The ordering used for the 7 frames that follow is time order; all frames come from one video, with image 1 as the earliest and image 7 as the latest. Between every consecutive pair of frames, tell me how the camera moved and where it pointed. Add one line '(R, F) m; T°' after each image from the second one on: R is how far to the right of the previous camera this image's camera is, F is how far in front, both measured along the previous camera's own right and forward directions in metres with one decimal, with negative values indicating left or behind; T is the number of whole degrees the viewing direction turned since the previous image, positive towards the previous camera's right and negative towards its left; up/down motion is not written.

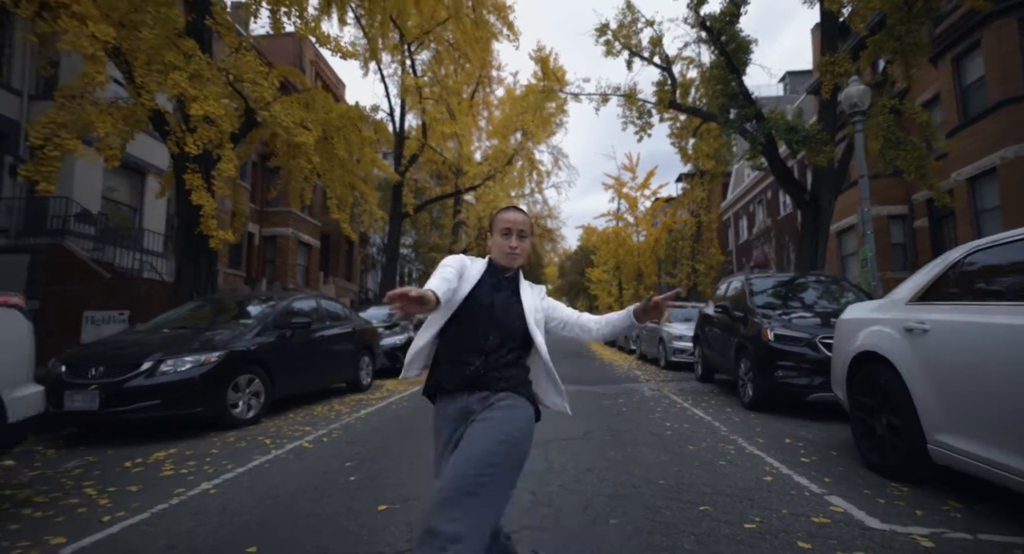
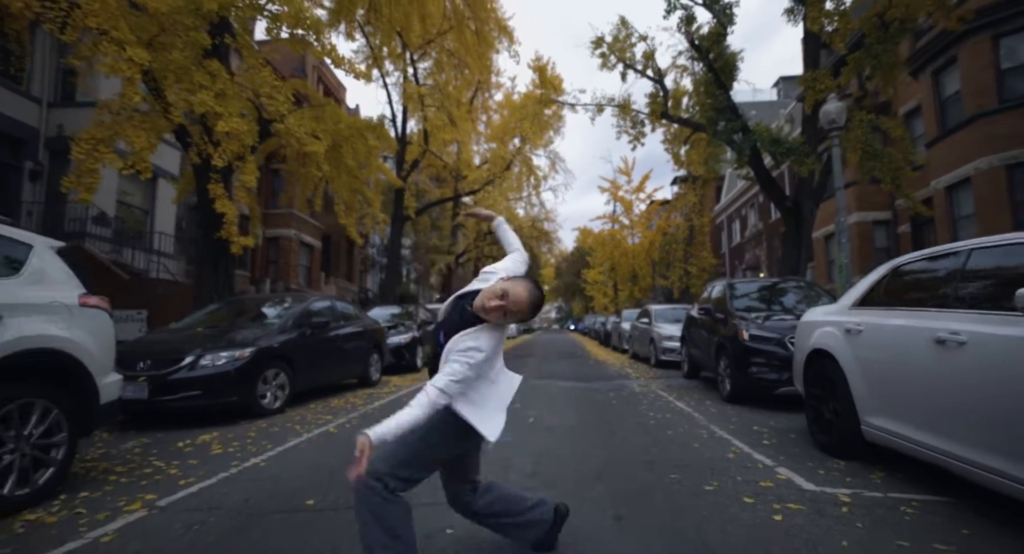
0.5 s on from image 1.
(-0.1, -0.7) m; 0°
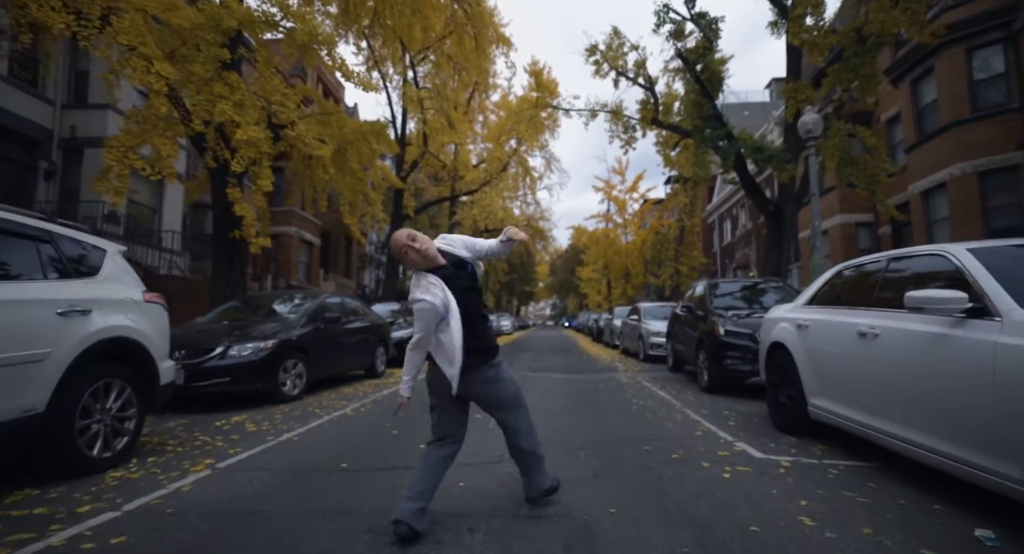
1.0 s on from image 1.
(0.0, -0.8) m; +1°
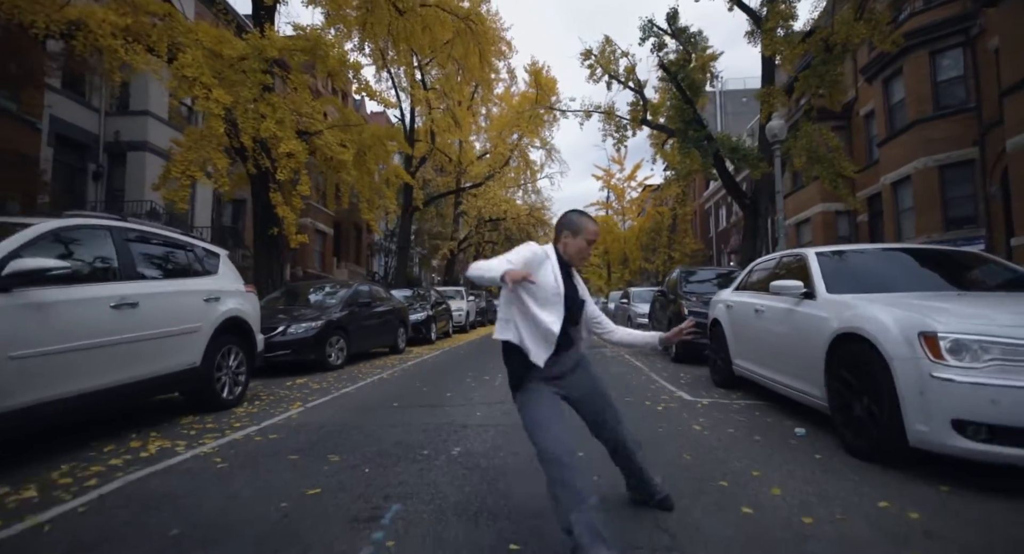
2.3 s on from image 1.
(+0.1, -1.8) m; 0°
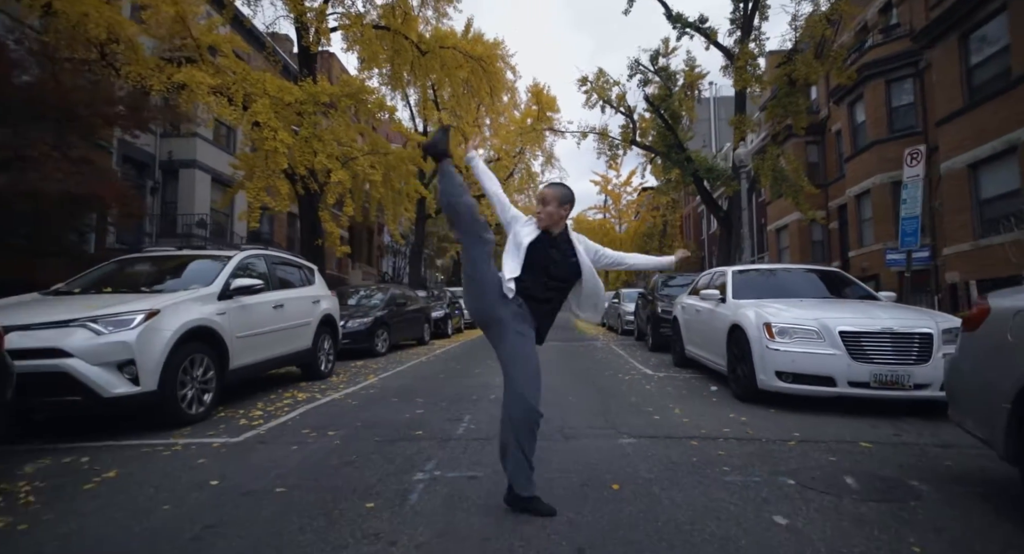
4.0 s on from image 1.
(-0.2, -2.6) m; 0°
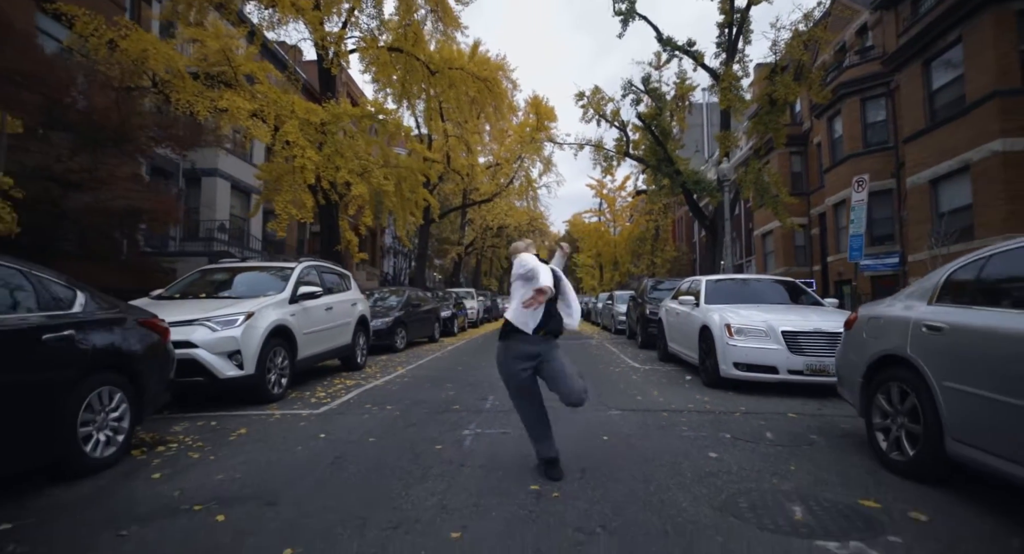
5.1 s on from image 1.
(-0.2, -1.5) m; +1°
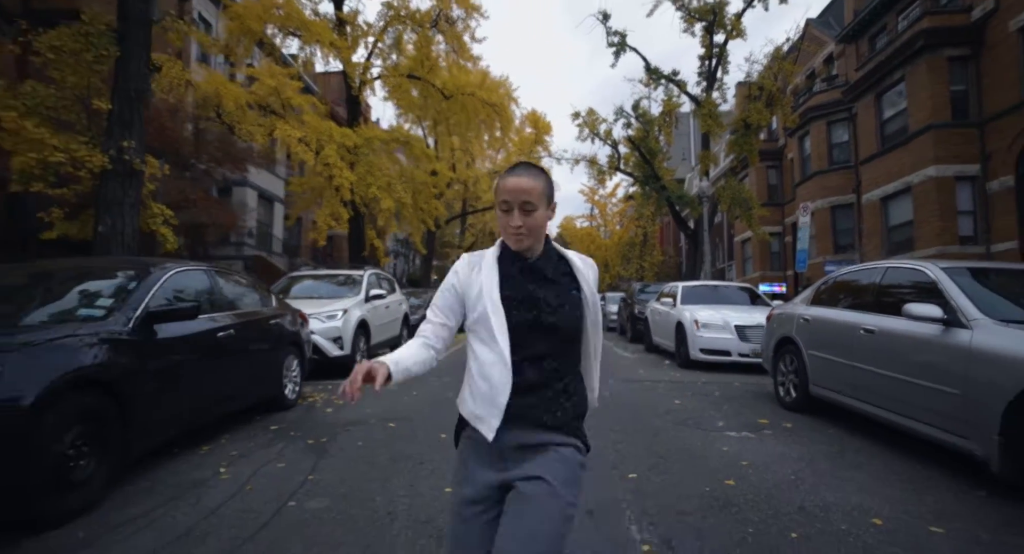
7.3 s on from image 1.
(-0.6, -2.4) m; +1°
